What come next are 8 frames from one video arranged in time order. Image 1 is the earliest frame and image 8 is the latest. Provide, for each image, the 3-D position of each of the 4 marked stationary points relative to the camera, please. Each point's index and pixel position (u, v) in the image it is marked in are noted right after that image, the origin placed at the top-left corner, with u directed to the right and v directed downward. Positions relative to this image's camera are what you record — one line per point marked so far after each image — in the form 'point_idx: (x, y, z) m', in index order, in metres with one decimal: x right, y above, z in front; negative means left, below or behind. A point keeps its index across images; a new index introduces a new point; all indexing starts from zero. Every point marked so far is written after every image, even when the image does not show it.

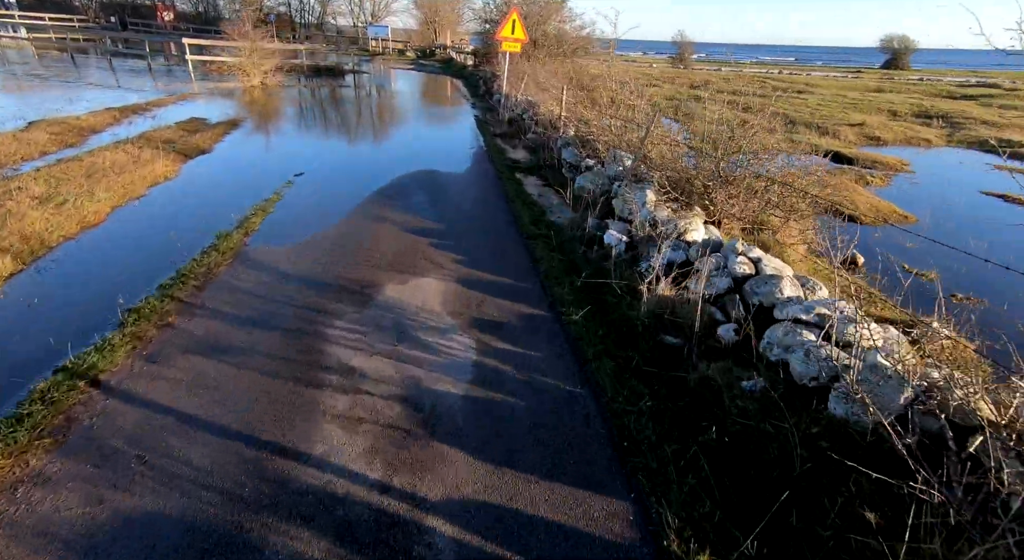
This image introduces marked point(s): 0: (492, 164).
0: (-0.4, +2.2, +10.2) m
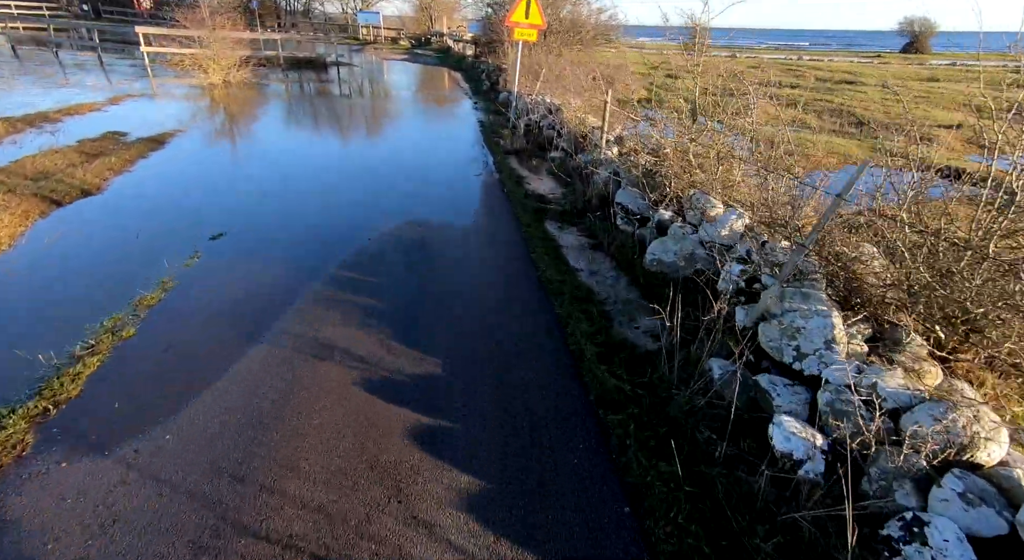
0: (-0.1, +1.1, +7.2) m
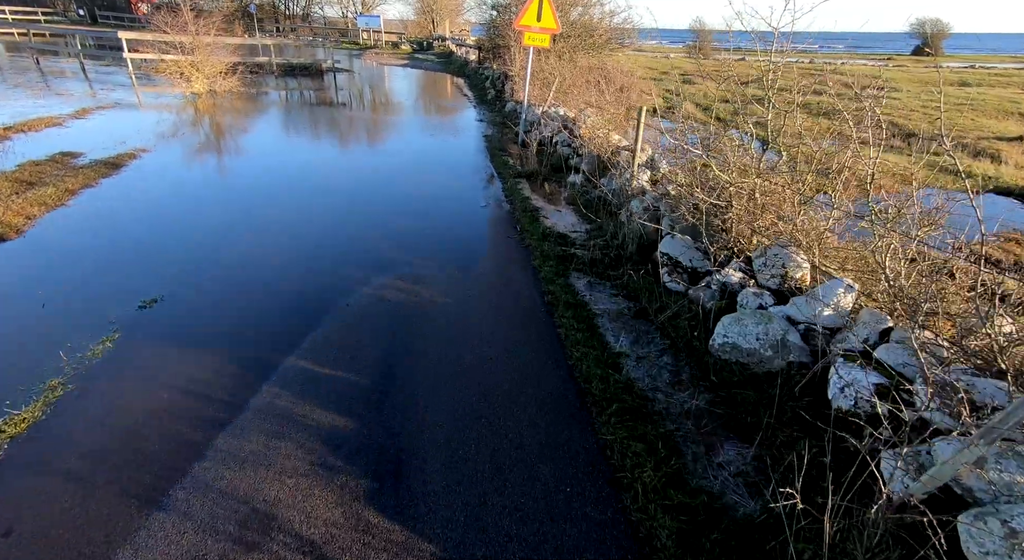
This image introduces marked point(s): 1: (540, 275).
0: (+0.1, +0.4, +5.9) m
1: (+0.3, 0.0, +5.1) m
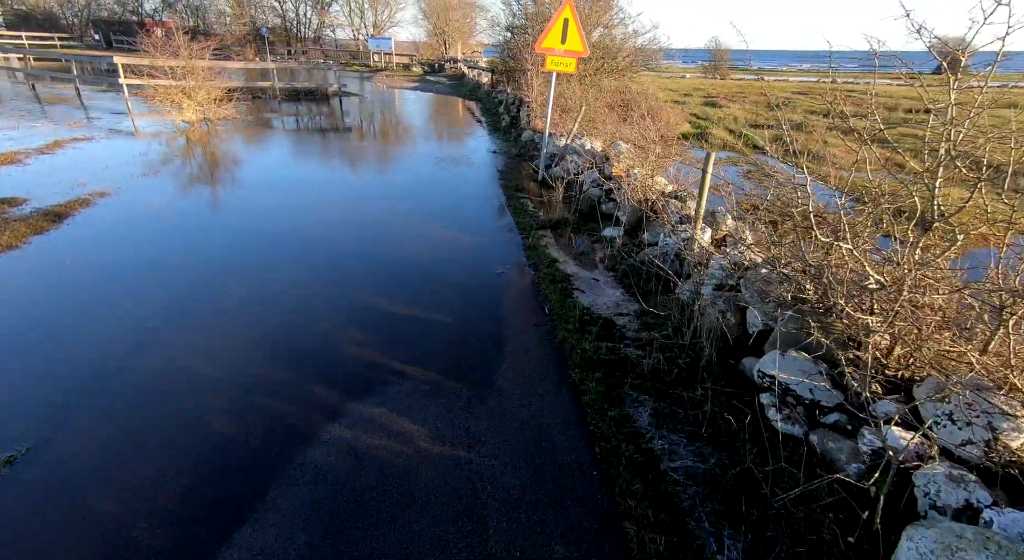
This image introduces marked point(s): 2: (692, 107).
0: (+0.4, -0.5, +4.5) m
1: (+0.5, -0.8, +3.5) m
2: (+7.0, +6.7, +20.0) m
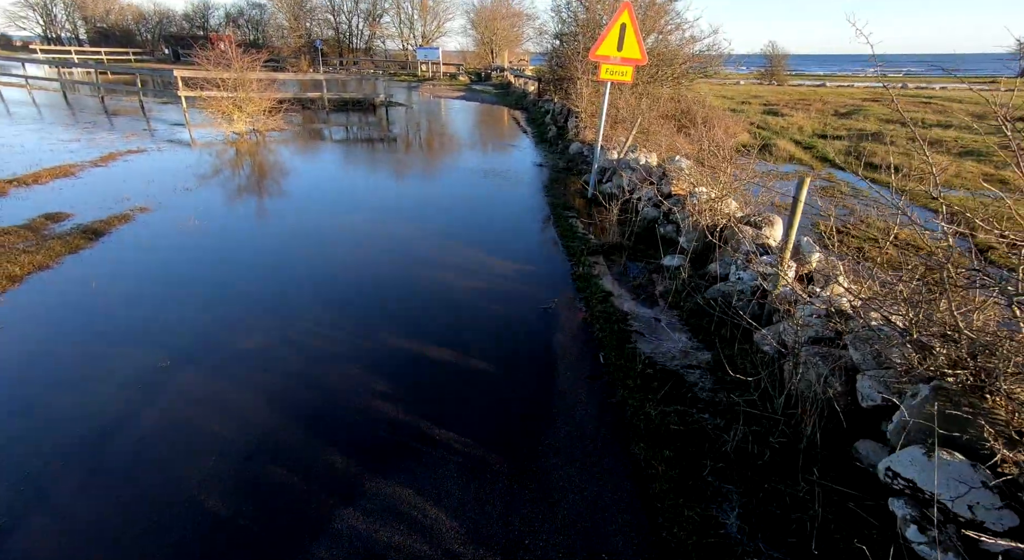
0: (+0.7, -0.8, +3.8) m
1: (+0.8, -1.2, +2.9) m
2: (+8.7, +6.0, +18.9) m
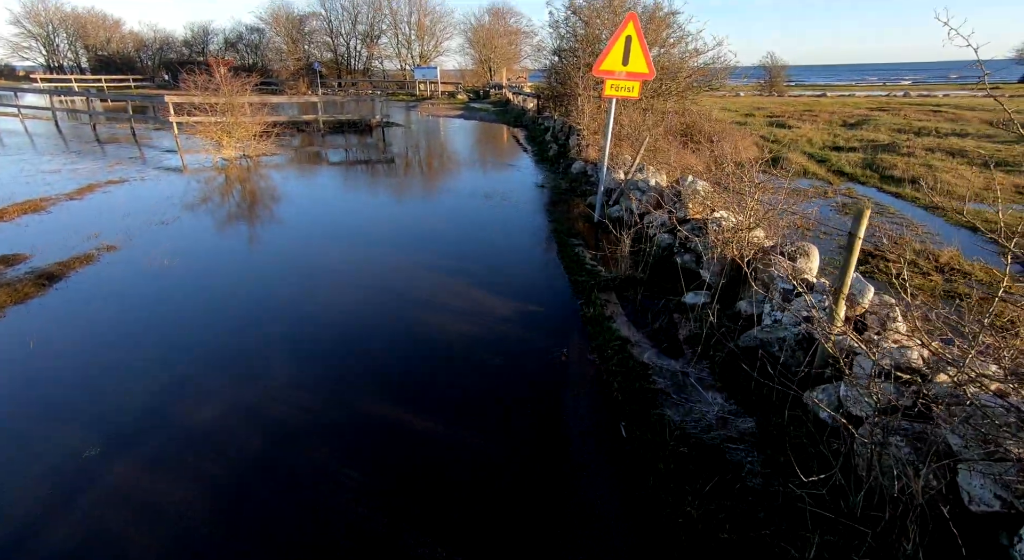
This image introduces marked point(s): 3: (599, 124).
0: (+0.7, -1.2, +3.0) m
1: (+0.8, -1.5, +2.1) m
2: (+8.7, +5.4, +18.3) m
3: (+2.0, +3.7, +12.2) m
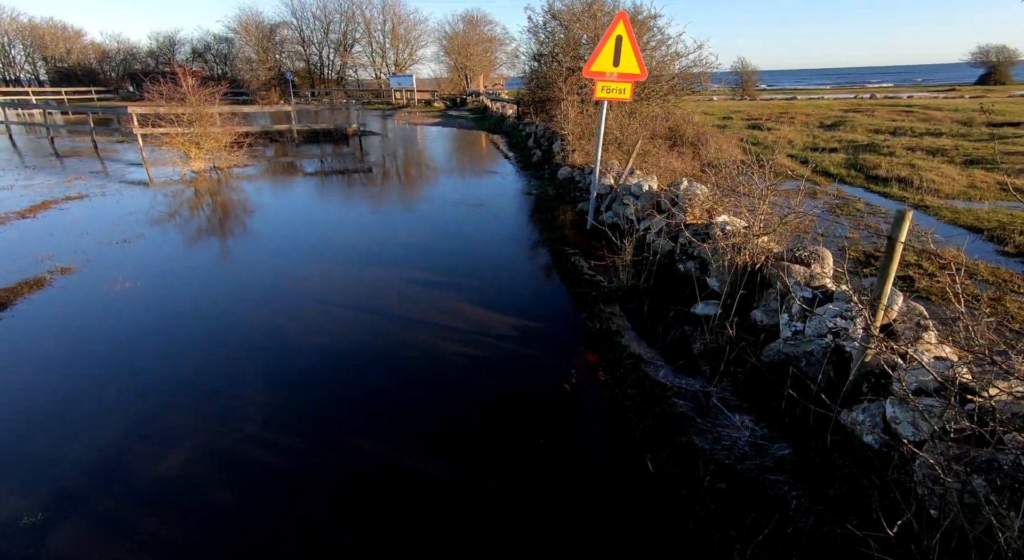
0: (+0.8, -1.3, +2.7) m
1: (+1.0, -1.6, +1.7) m
2: (+8.0, +5.3, +18.3) m
3: (+1.6, +3.5, +11.9) m
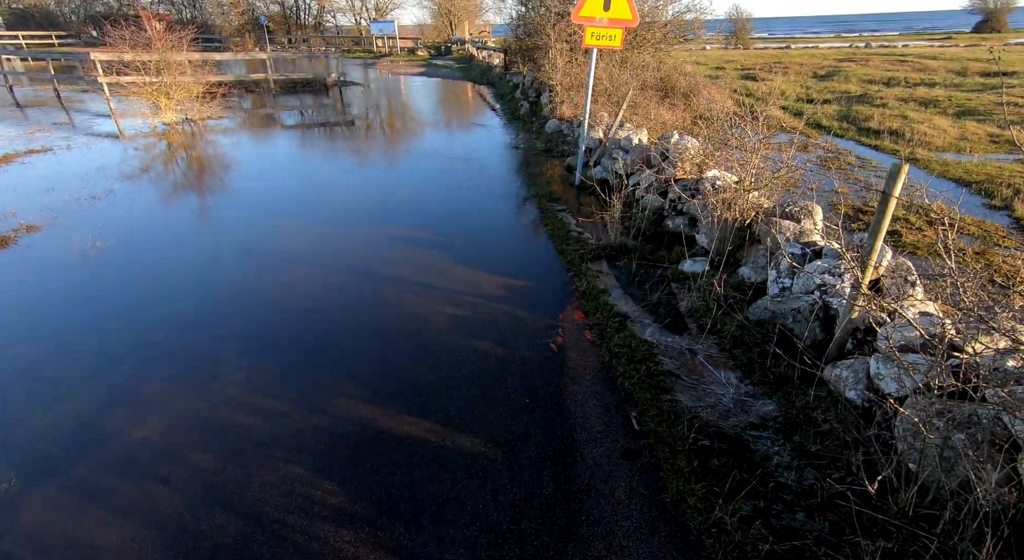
0: (+0.8, -1.1, +2.7) m
1: (+0.9, -1.4, +1.8) m
2: (+7.6, +6.9, +17.8) m
3: (+1.3, +4.5, +11.5) m
